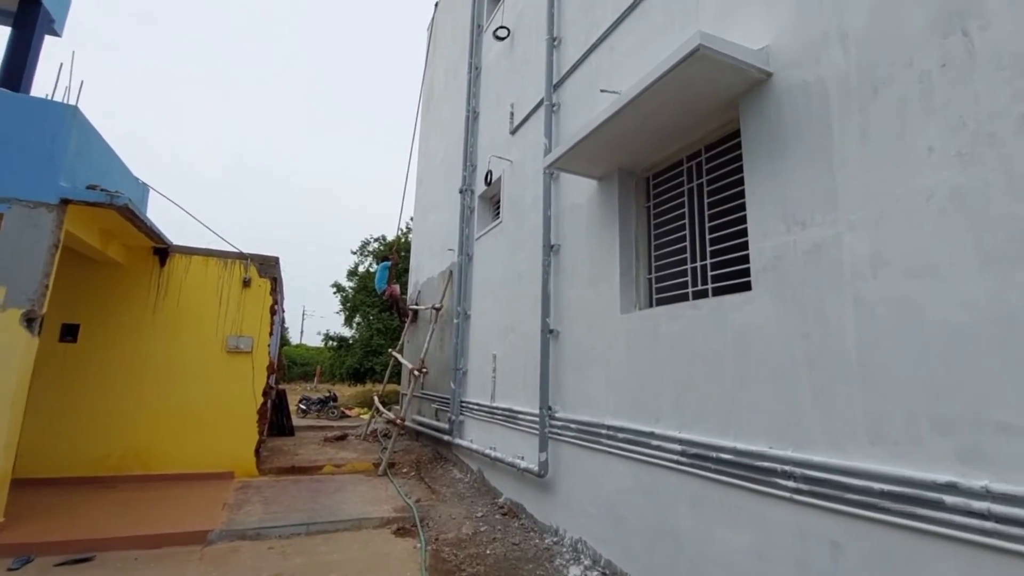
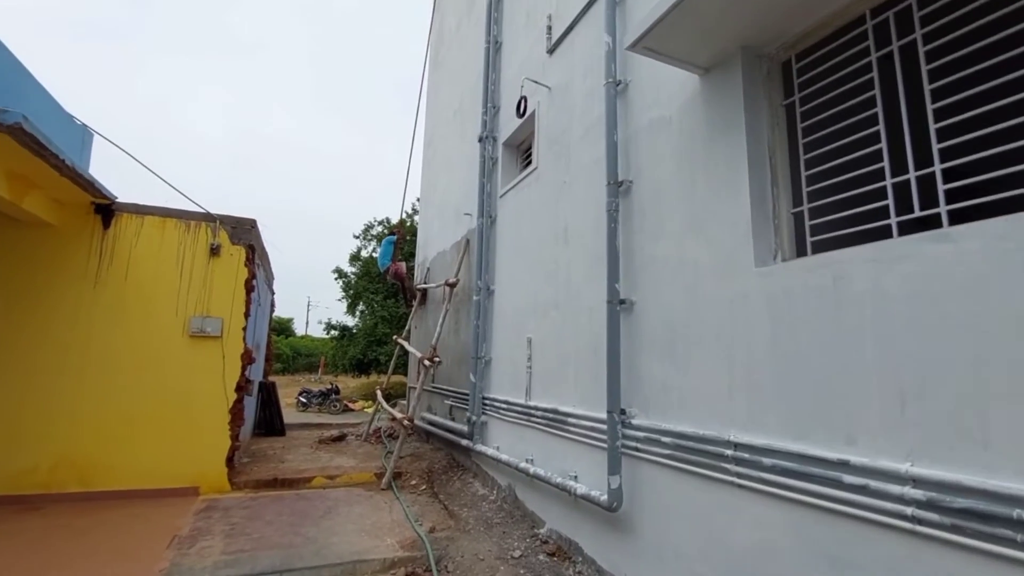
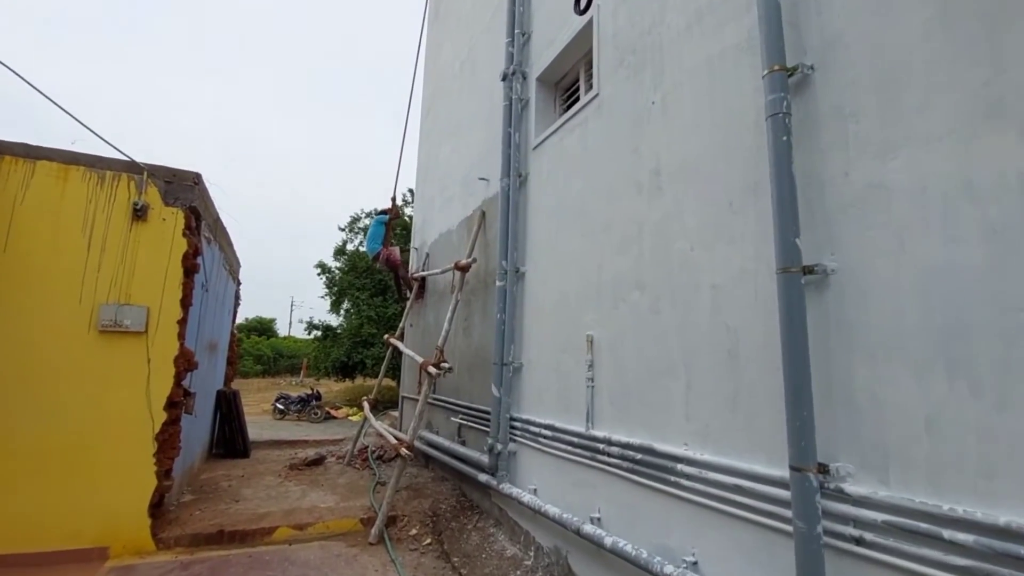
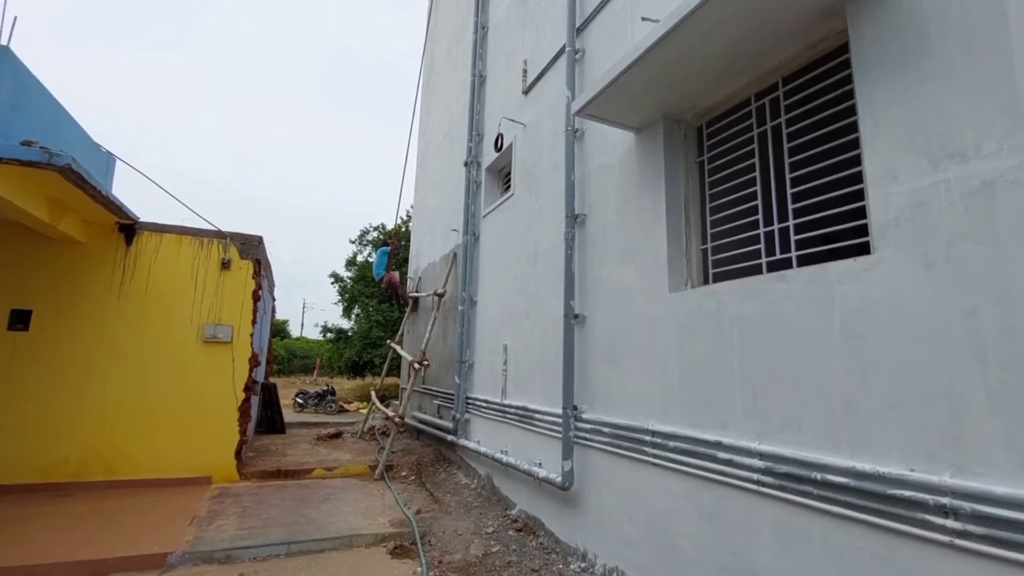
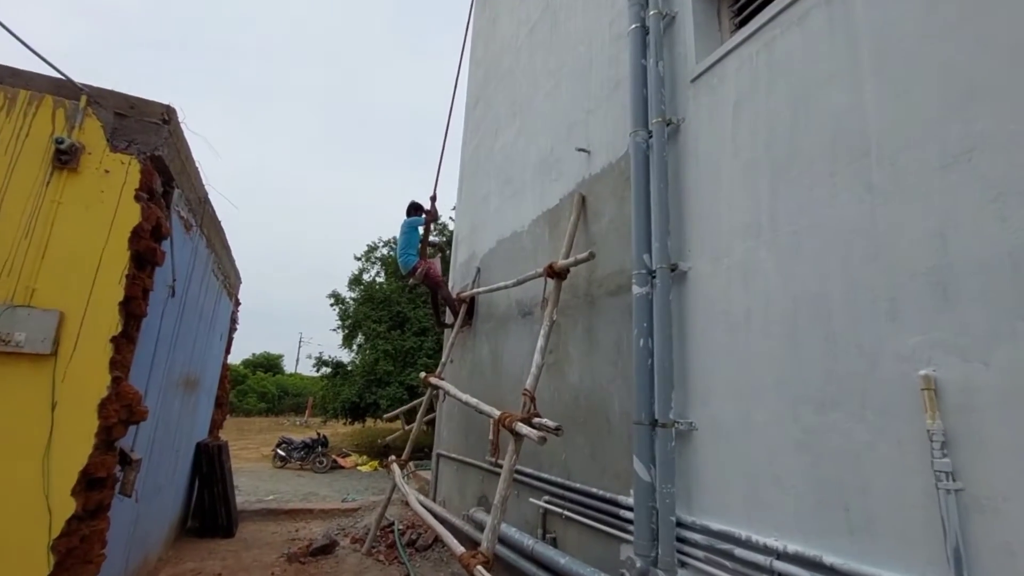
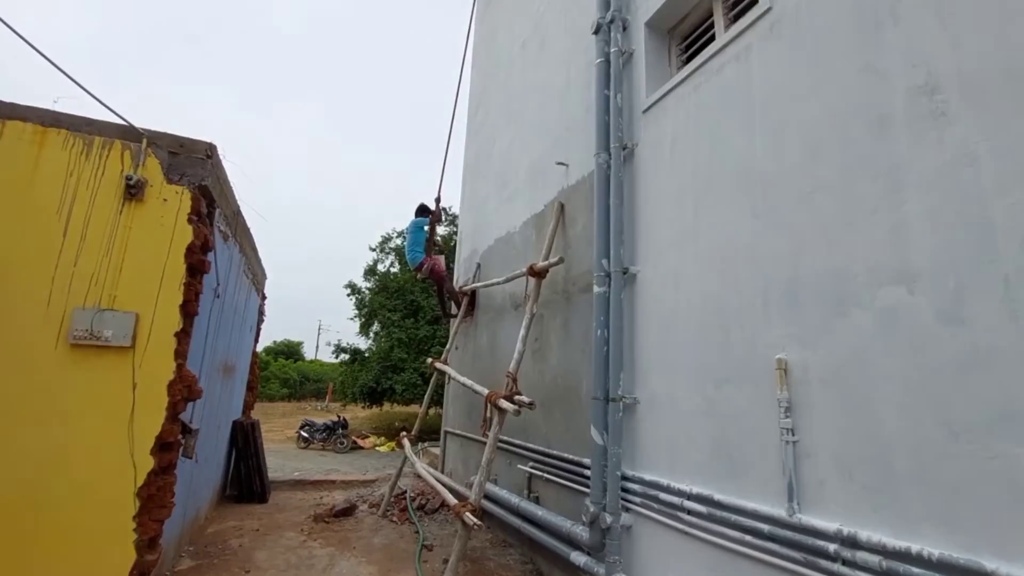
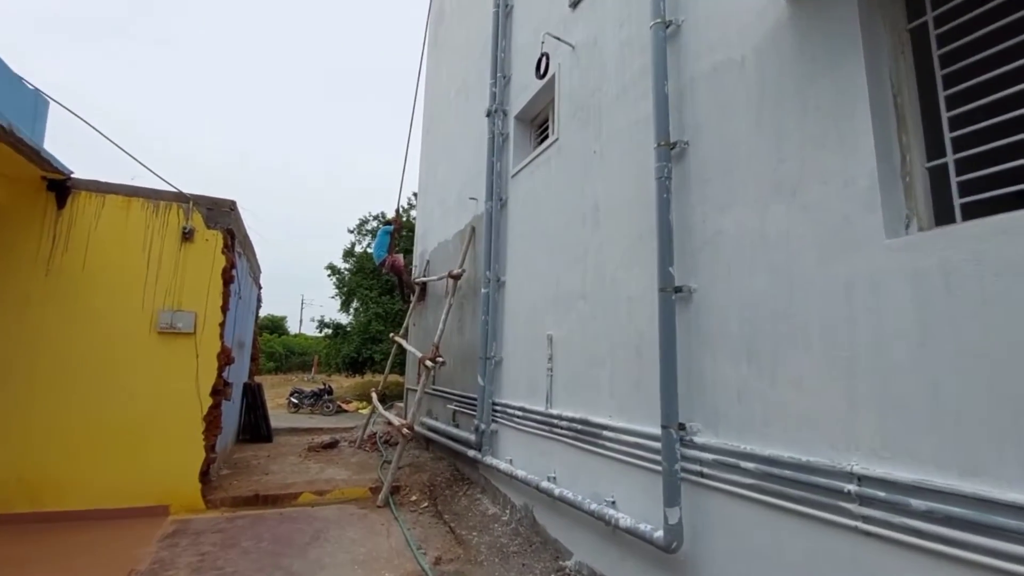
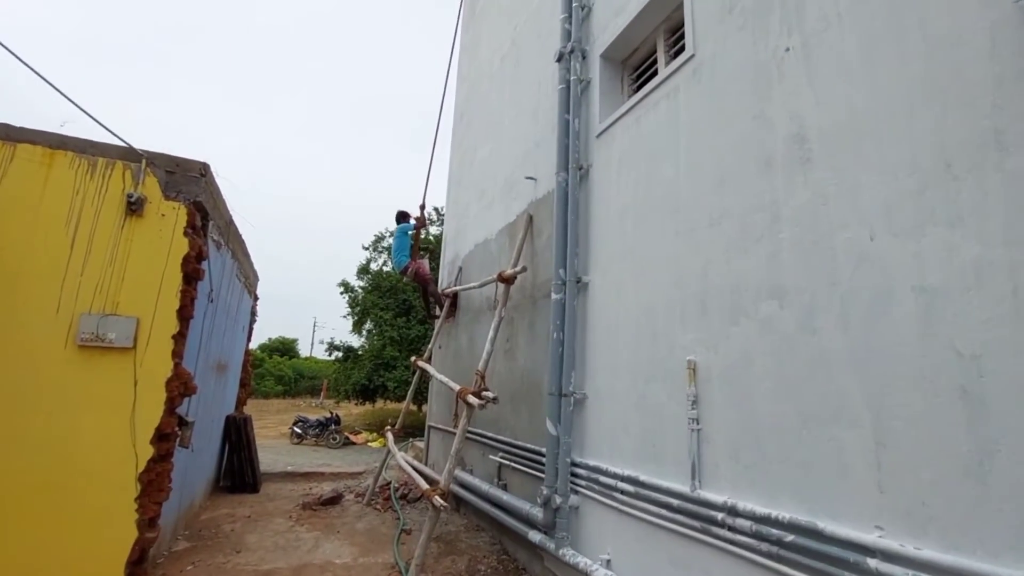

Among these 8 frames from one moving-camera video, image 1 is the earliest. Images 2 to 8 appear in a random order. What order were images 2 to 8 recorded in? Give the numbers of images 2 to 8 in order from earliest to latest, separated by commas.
4, 2, 7, 3, 8, 6, 5
